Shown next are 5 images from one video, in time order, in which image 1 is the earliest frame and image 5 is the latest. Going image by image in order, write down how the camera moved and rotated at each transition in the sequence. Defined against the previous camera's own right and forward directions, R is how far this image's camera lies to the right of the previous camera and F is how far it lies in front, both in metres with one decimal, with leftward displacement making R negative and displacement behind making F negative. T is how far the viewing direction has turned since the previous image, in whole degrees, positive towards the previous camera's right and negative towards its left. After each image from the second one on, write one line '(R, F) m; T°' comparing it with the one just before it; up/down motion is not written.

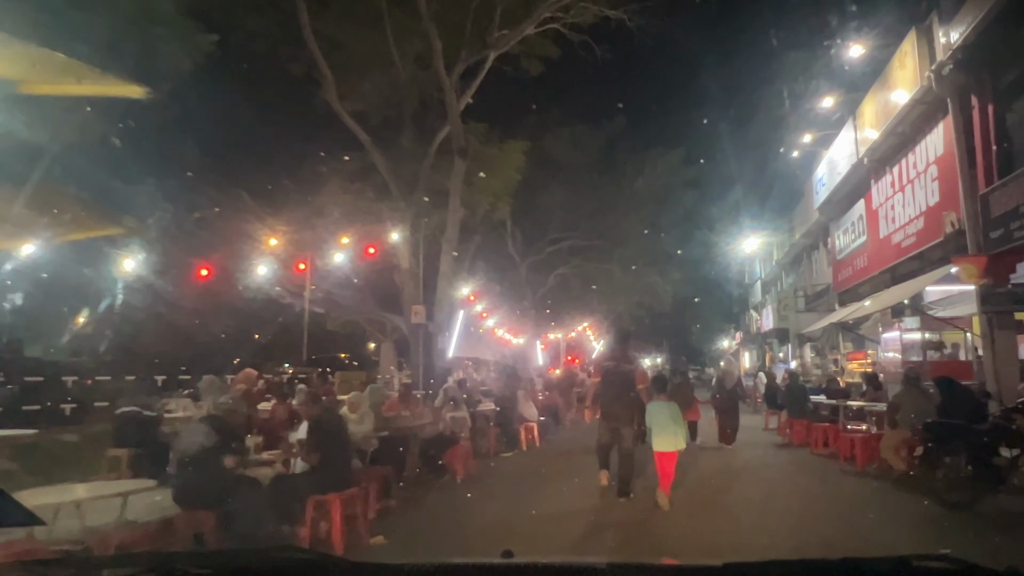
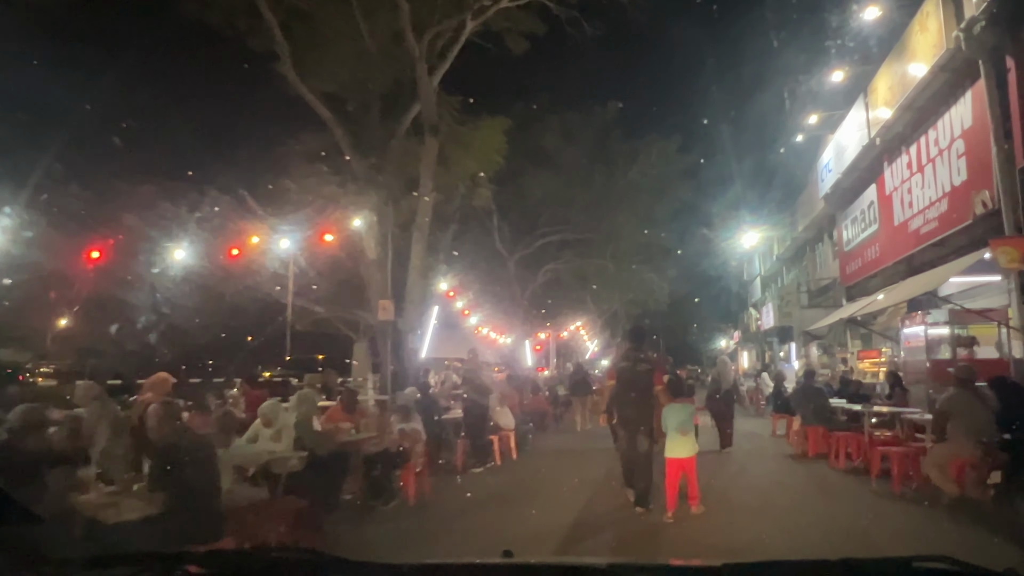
(+0.4, +2.0) m; 0°
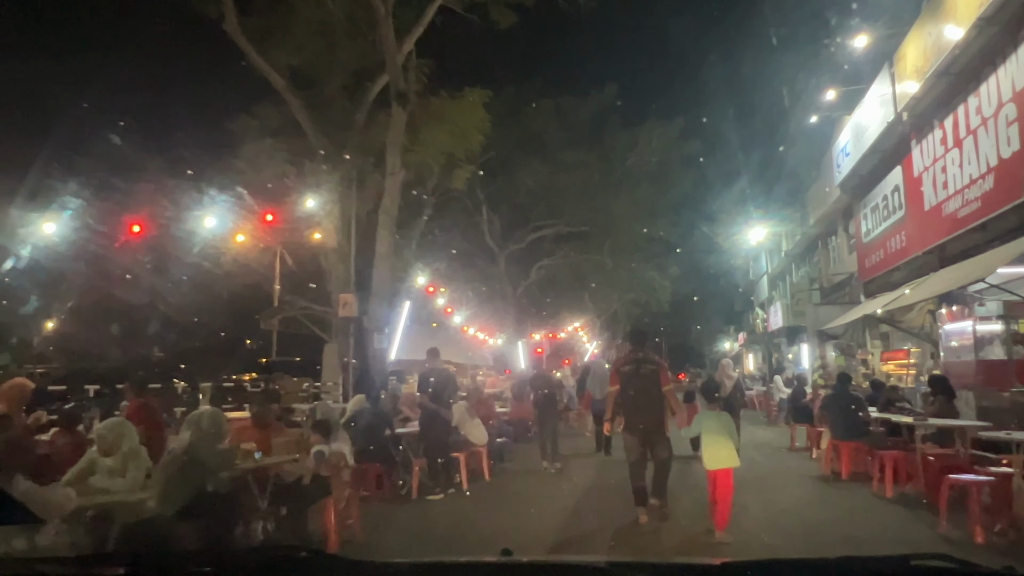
(+0.4, +2.3) m; 0°
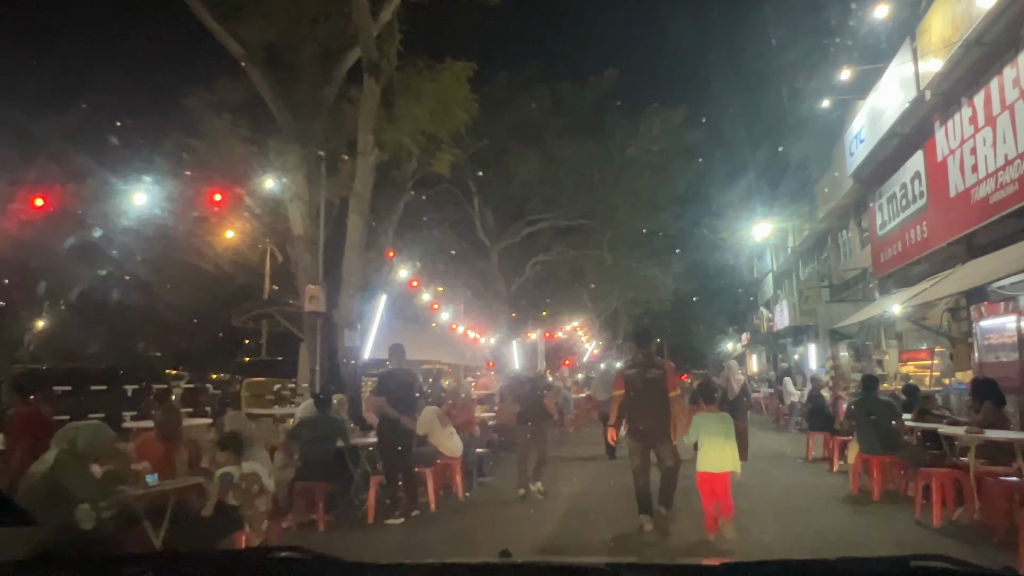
(+0.3, +1.5) m; 0°
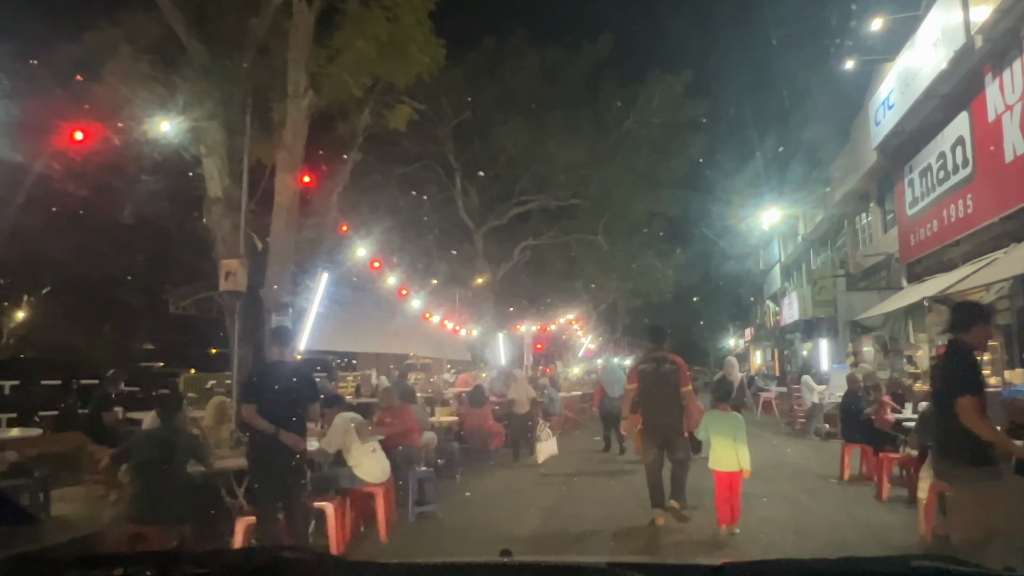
(+0.5, +2.7) m; 0°
